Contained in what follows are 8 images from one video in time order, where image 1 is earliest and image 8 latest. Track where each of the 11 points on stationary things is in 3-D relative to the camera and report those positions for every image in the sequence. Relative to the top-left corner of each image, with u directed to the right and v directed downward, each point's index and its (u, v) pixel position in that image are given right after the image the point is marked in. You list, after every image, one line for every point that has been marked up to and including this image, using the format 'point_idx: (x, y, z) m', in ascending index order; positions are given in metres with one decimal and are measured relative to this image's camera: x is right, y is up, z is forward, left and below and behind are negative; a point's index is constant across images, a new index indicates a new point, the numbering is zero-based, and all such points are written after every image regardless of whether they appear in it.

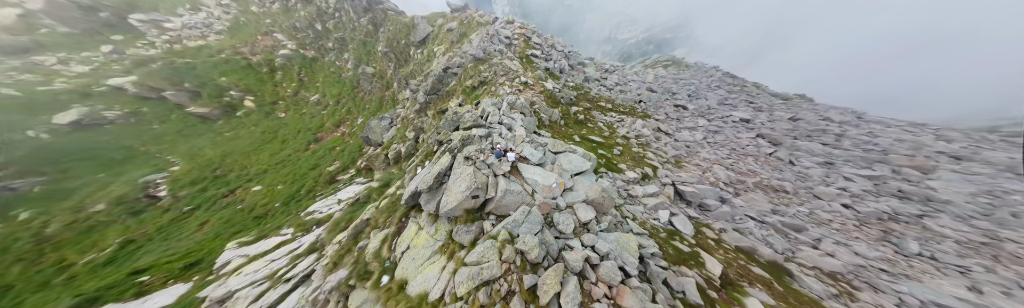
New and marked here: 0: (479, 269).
0: (-0.6, -4.2, +4.9) m
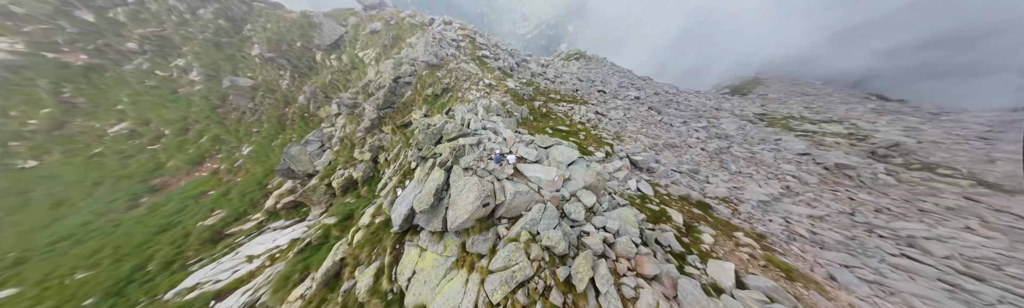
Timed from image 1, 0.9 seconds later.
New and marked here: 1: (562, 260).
0: (+0.4, -4.3, +5.1) m
1: (+2.2, -4.2, +5.7) m
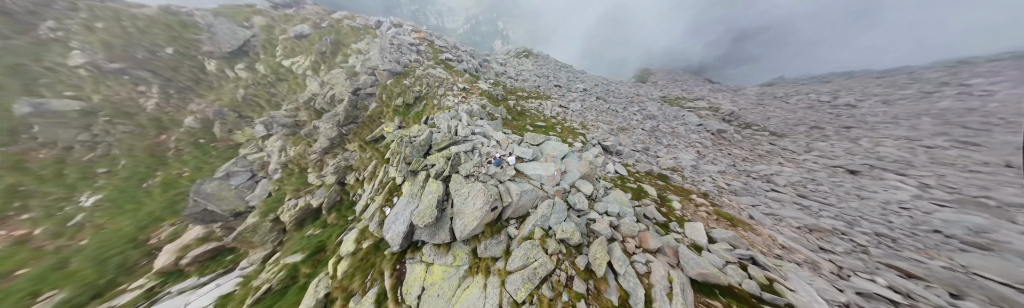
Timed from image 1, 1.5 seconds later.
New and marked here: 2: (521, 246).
0: (+1.1, -4.3, +5.3) m
1: (+2.8, -3.9, +6.1) m
2: (+0.4, -3.7, +6.1) m
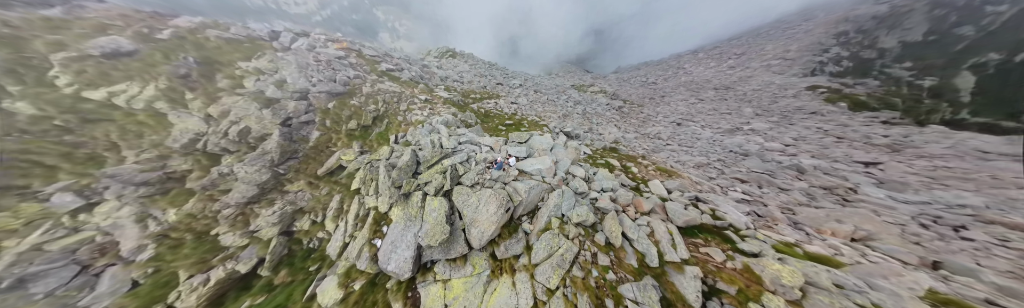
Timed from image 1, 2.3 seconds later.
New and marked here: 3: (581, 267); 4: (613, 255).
0: (+2.2, -4.1, +5.8) m
1: (+3.7, -3.3, +6.8) m
2: (+1.3, -3.6, +6.5) m
3: (+2.6, -4.2, +5.7) m
4: (+3.9, -3.9, +6.0) m
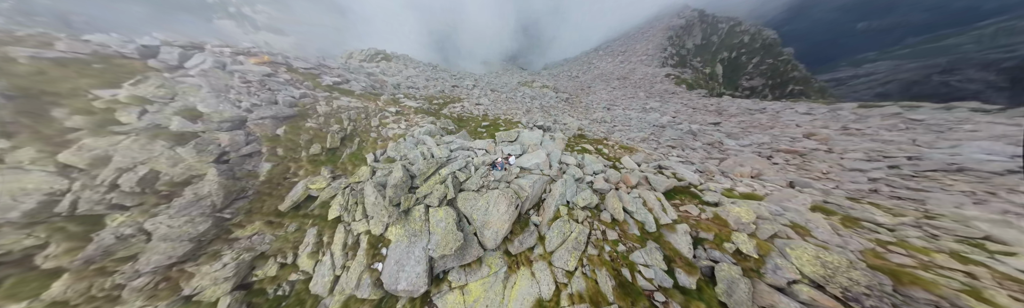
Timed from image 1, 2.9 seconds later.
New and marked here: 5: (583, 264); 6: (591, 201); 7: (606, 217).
0: (+2.9, -3.6, +6.3) m
1: (+4.2, -2.7, +7.4) m
2: (+1.9, -3.3, +7.0) m
3: (+3.3, -3.7, +6.3) m
4: (+4.5, -3.2, +6.6) m
5: (+2.7, -4.2, +5.9) m
6: (+3.8, -2.3, +7.4) m
7: (+4.3, -2.9, +7.1) m
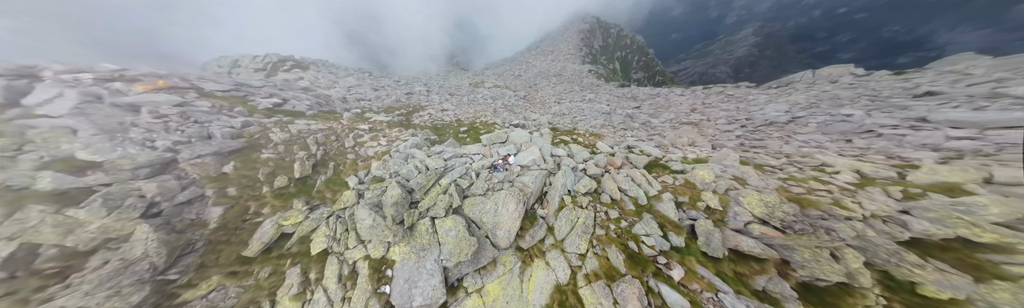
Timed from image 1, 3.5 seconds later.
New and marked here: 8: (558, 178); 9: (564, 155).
0: (+3.5, -3.2, +6.9) m
1: (+4.5, -2.1, +8.1) m
2: (+2.3, -3.0, +7.5) m
3: (+3.9, -3.2, +6.9) m
4: (+5.0, -2.6, +7.3) m
5: (+3.3, -3.9, +6.5) m
6: (+4.0, -1.7, +8.0) m
7: (+4.7, -2.3, +7.8) m
8: (+2.5, -1.4, +8.4) m
9: (+4.1, 0.0, +10.5) m
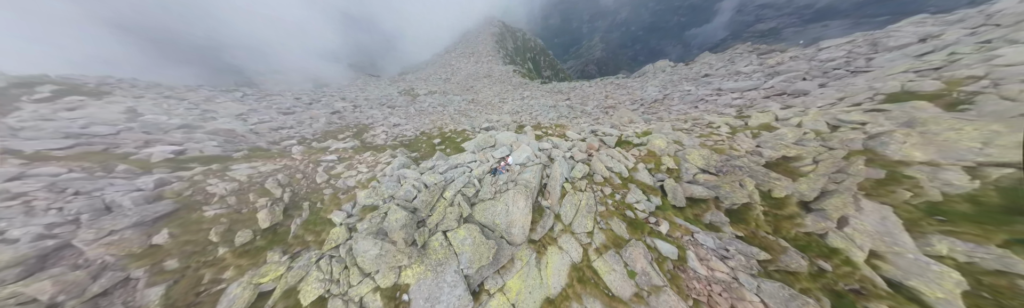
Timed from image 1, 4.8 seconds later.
0: (+3.8, -2.6, +7.7) m
1: (+4.6, -1.3, +8.9) m
2: (+2.7, -2.7, +8.2) m
3: (+4.3, -2.5, +7.7) m
4: (+5.2, -1.7, +8.2) m
5: (+3.9, -3.3, +7.3) m
6: (+4.1, -1.0, +8.9) m
7: (+4.8, -1.4, +8.6) m
8: (+2.4, -1.0, +9.1) m
9: (+3.6, +0.6, +11.3) m
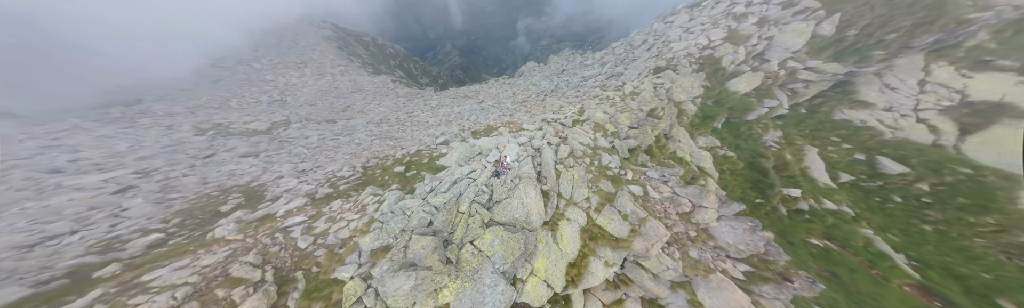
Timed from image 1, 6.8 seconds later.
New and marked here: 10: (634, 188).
0: (+3.8, -1.3, +8.8) m
1: (+4.0, +0.2, +9.9) m
2: (+2.7, -1.7, +9.3) m
3: (+4.1, -1.0, +8.8) m
4: (+4.7, +0.1, +9.2) m
5: (+4.0, -1.9, +8.4) m
6: (+3.4, +0.3, +9.9) m
7: (+4.2, +0.2, +9.7) m
8: (+1.8, -0.2, +10.1) m
9: (+2.3, +1.8, +12.2) m
10: (+6.6, -1.5, +7.6) m
